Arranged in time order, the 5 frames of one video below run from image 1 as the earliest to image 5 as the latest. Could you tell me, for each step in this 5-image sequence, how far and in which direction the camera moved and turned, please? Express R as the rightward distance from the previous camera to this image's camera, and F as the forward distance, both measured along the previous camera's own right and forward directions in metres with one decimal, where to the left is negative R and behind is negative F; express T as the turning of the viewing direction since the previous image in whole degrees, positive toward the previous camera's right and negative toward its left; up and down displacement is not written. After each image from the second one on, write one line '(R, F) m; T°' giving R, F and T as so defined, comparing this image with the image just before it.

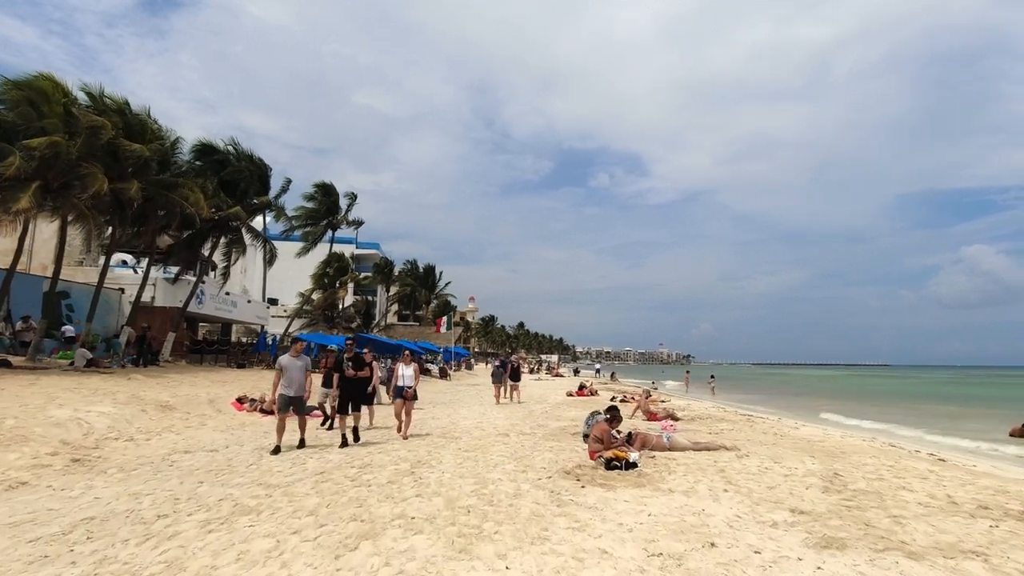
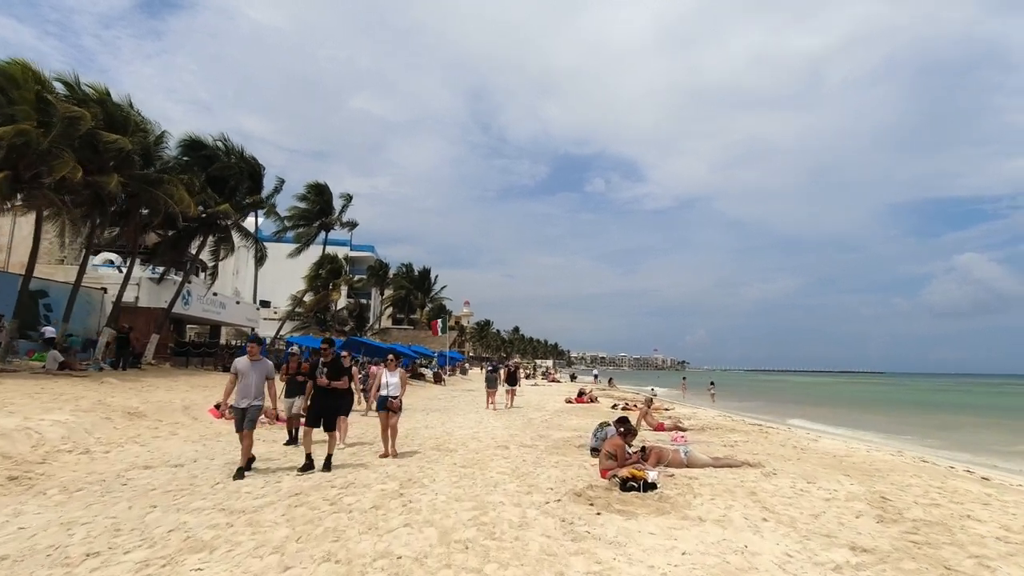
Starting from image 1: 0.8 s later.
(-0.1, +1.0) m; 0°
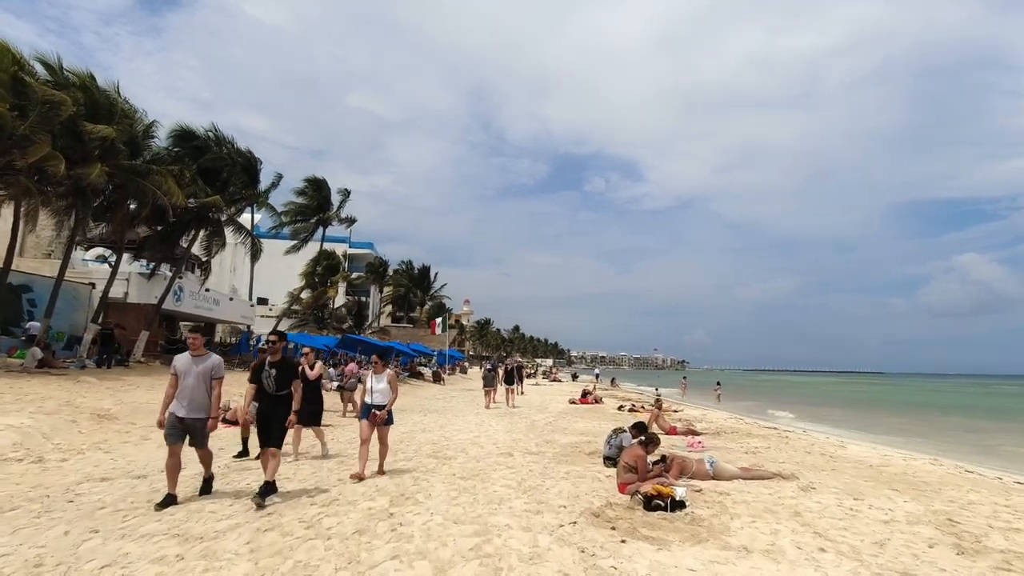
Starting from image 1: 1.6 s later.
(-0.1, +1.0) m; 0°
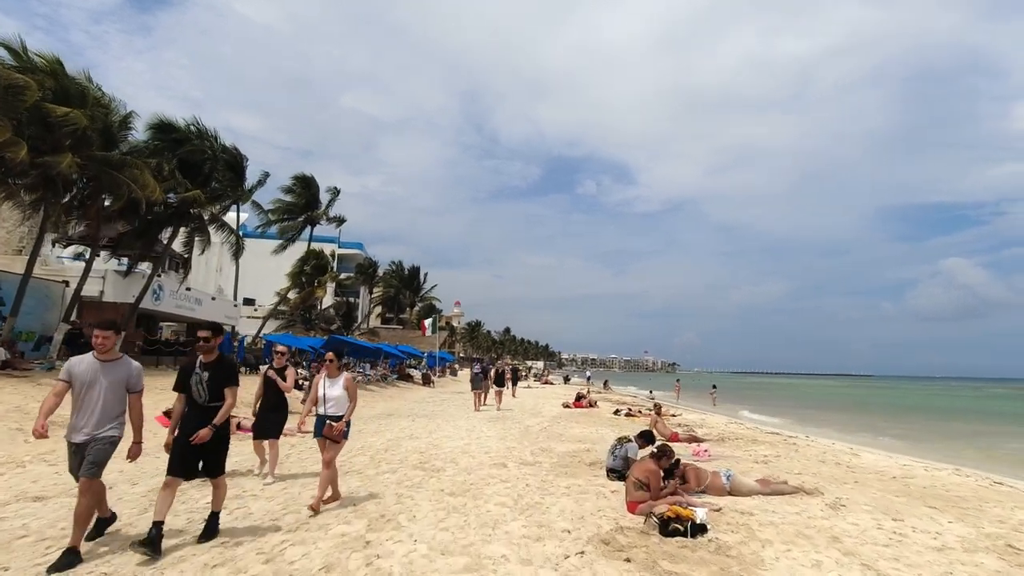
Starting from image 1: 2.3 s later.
(-0.1, +0.9) m; +1°
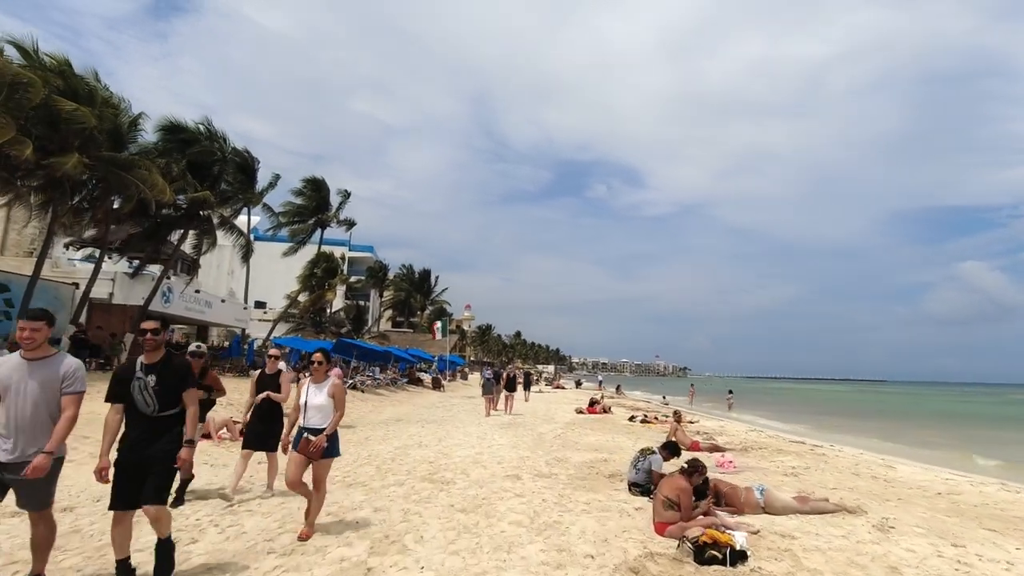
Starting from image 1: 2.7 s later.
(-0.1, +0.6) m; -1°
